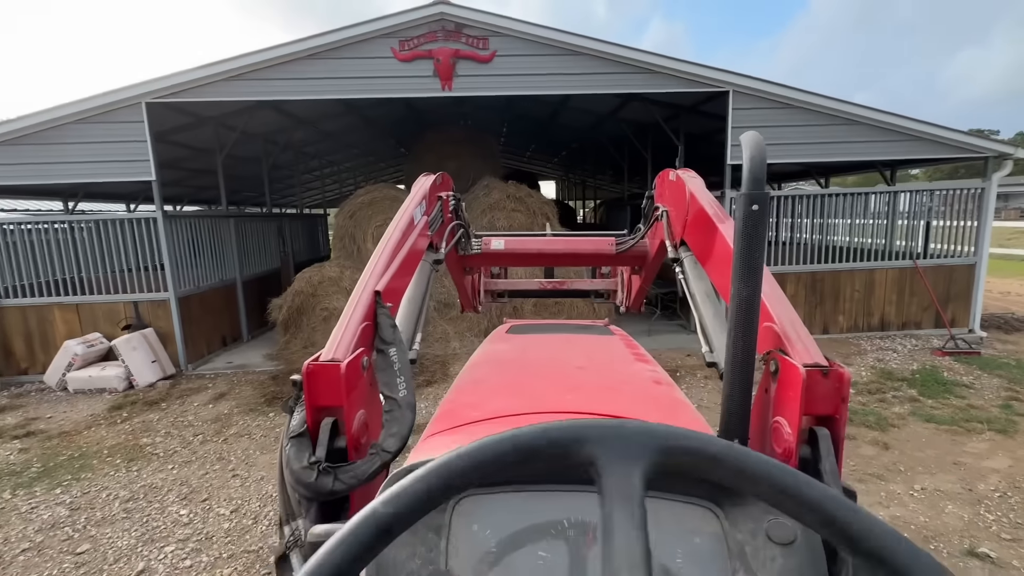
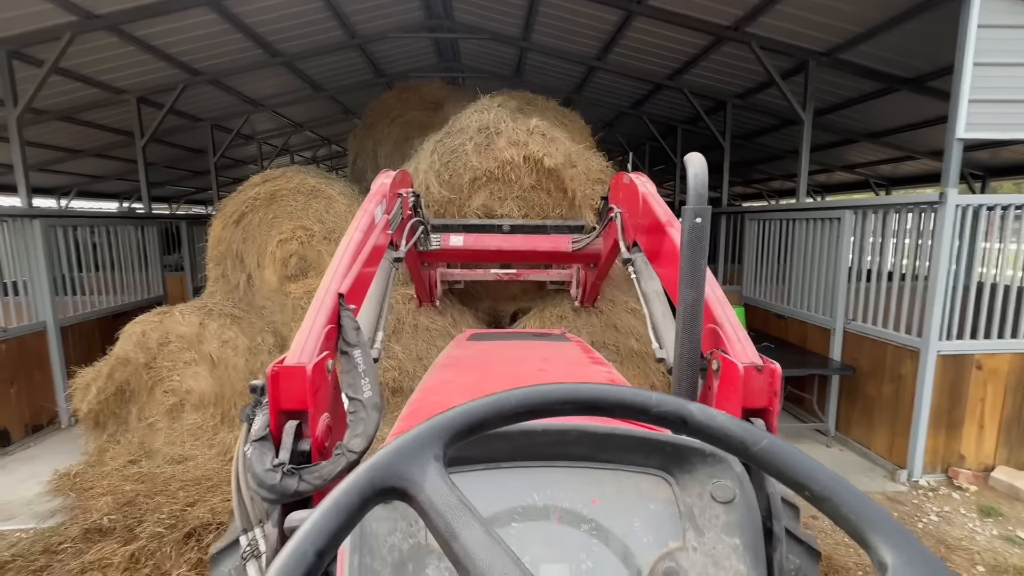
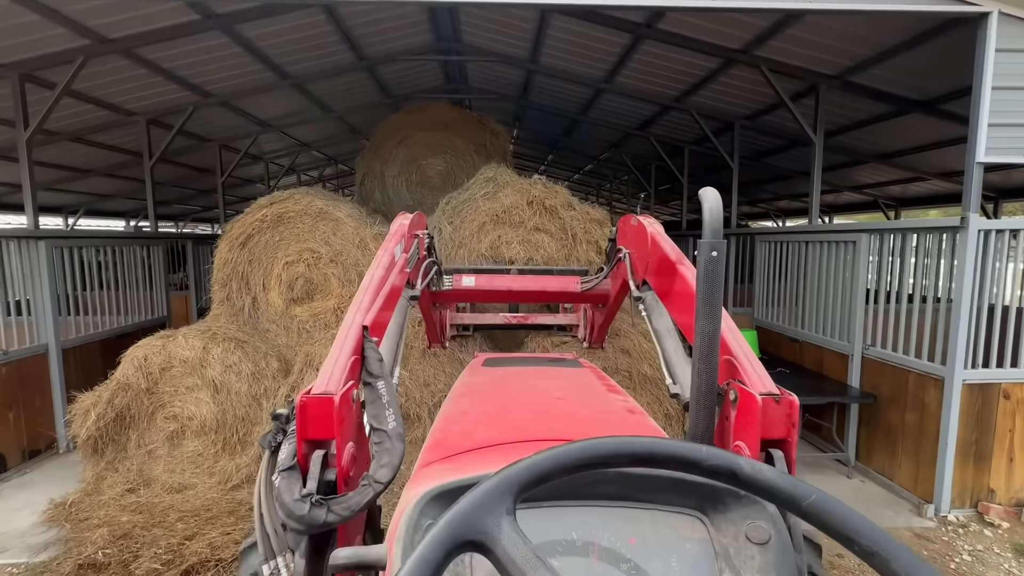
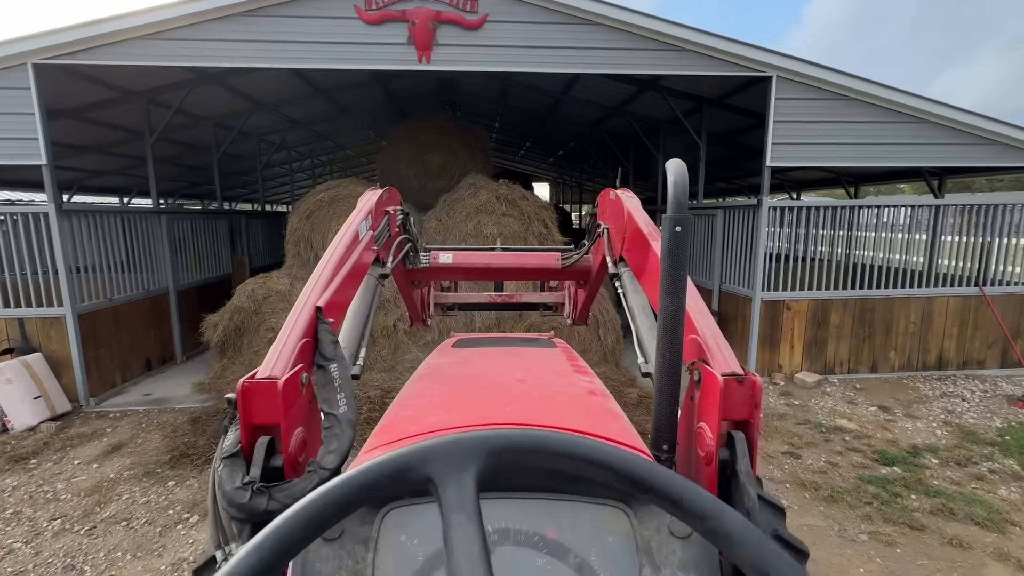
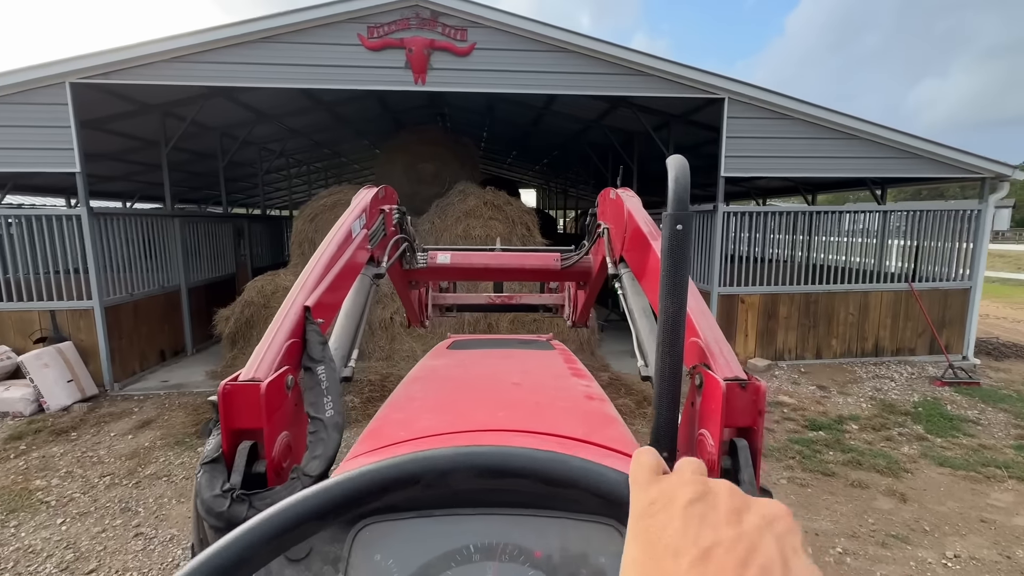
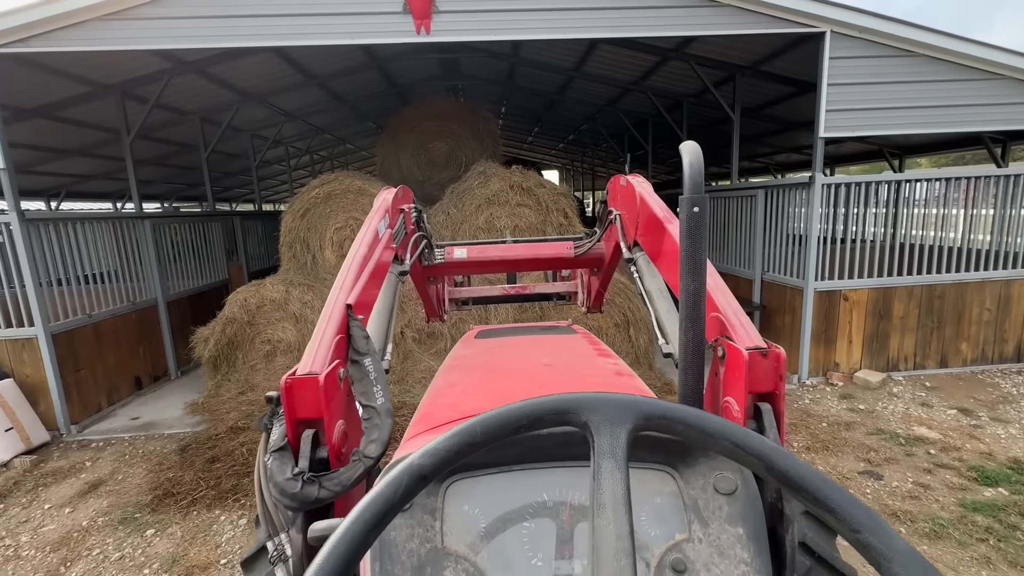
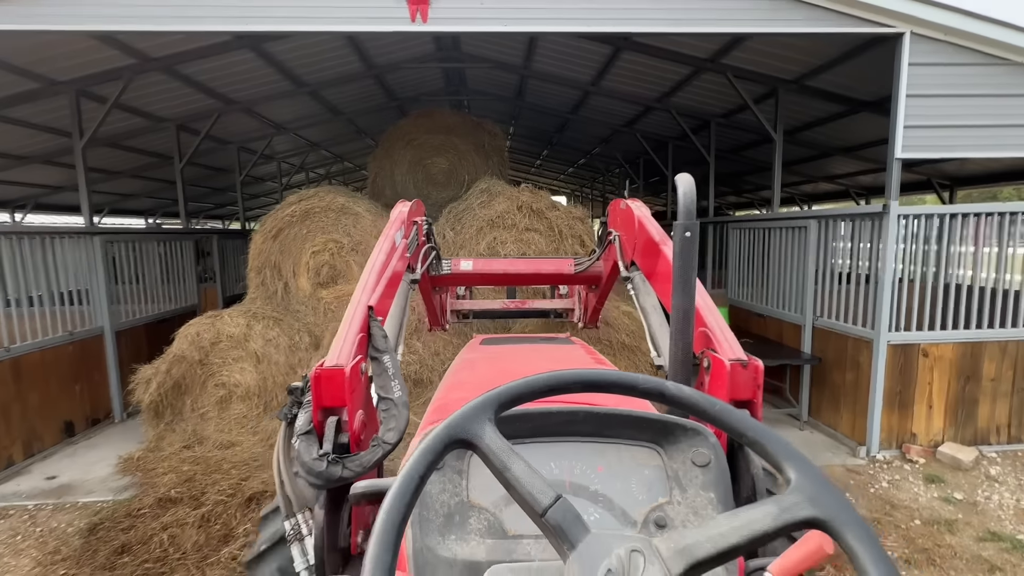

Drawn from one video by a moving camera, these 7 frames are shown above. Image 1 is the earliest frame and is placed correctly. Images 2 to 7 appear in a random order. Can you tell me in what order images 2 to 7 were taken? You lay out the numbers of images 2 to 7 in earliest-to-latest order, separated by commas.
5, 4, 6, 7, 3, 2
